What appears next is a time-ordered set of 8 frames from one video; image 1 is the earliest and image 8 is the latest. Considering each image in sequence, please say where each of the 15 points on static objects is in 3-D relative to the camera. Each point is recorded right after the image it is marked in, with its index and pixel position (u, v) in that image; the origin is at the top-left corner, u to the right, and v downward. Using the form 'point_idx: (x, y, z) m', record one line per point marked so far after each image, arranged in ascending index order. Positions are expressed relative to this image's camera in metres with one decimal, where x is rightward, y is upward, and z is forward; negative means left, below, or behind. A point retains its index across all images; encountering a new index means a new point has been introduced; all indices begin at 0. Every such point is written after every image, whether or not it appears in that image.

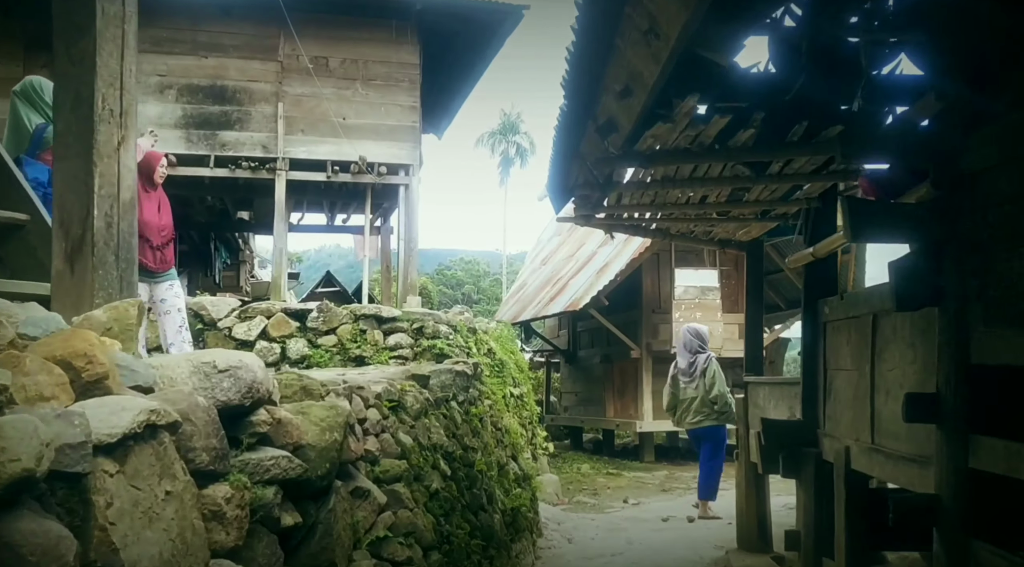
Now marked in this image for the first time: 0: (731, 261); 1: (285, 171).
0: (+4.3, +0.4, +15.5) m
1: (-3.3, +1.7, +11.6) m
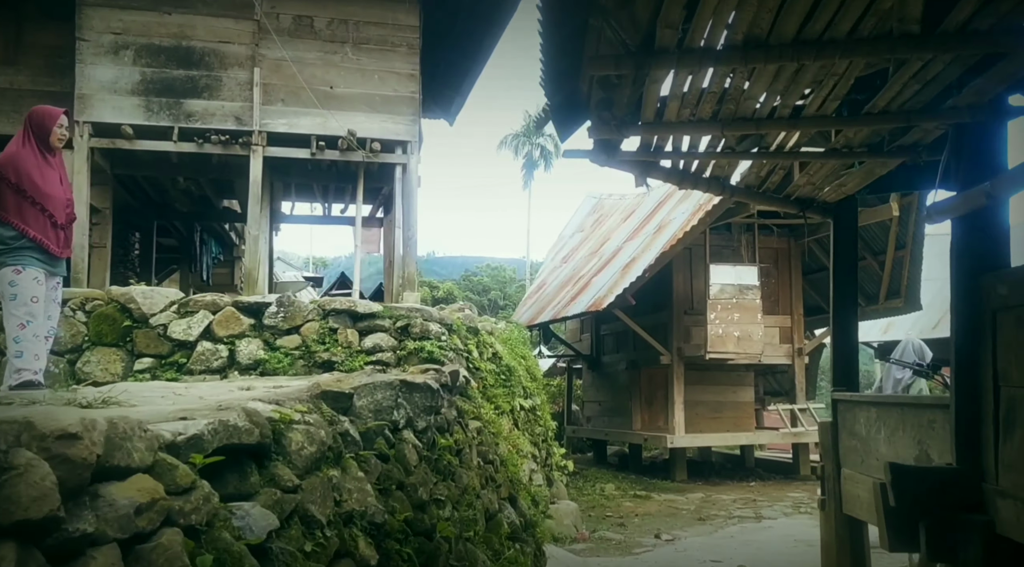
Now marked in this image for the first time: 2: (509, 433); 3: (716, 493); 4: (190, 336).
0: (+4.5, +0.5, +13.6) m
1: (-3.2, +1.8, +10.1) m
2: (-0.1, -1.6, +8.1) m
3: (+3.0, -3.1, +11.6) m
4: (-3.0, -0.5, +7.2) m
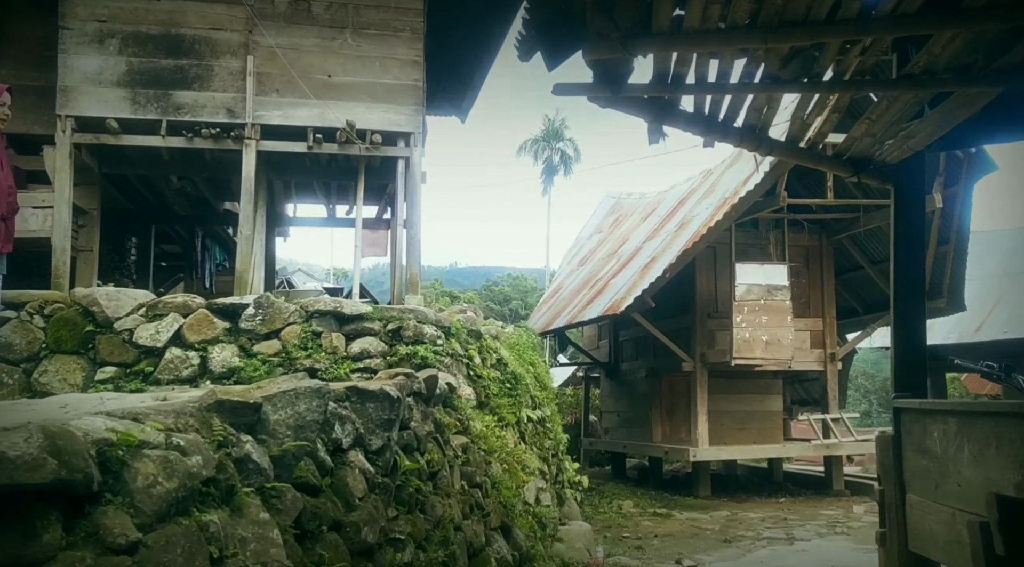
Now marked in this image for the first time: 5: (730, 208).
0: (+4.7, +0.5, +12.7) m
1: (-3.1, +1.7, +9.4) m
2: (0.0, -1.5, +7.3) m
3: (+3.2, -3.2, +10.7) m
4: (-3.0, -0.5, +6.5) m
5: (+3.0, +1.1, +10.9) m
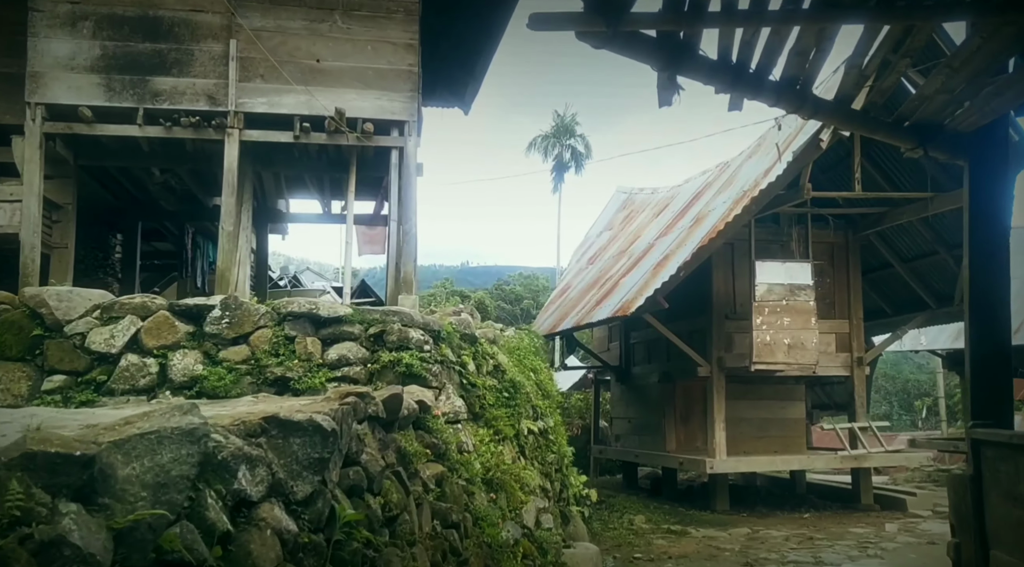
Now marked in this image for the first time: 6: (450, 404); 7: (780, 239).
0: (+4.8, +0.5, +11.9) m
1: (-3.1, +1.7, +8.7) m
2: (-0.1, -1.5, +6.6) m
3: (+3.2, -3.1, +10.0) m
4: (-3.0, -0.5, +5.8) m
5: (+3.1, +1.1, +10.1) m
6: (-0.5, -0.9, +6.0) m
7: (+4.1, +0.7, +11.8) m
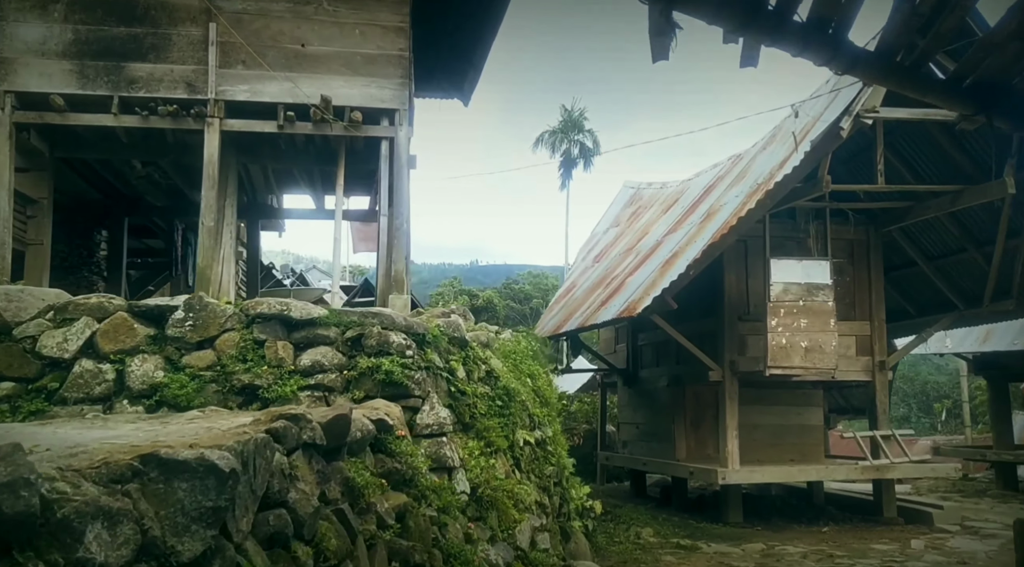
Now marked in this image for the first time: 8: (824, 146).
0: (+4.8, +0.5, +11.3) m
1: (-3.1, +1.8, +8.2) m
2: (-0.1, -1.5, +6.0) m
3: (+3.2, -3.1, +9.4) m
4: (-3.1, -0.5, +5.3) m
5: (+3.1, +1.1, +9.5) m
6: (-0.5, -0.9, +5.5) m
7: (+4.1, +0.7, +11.2) m
8: (+3.7, +1.7, +9.2) m
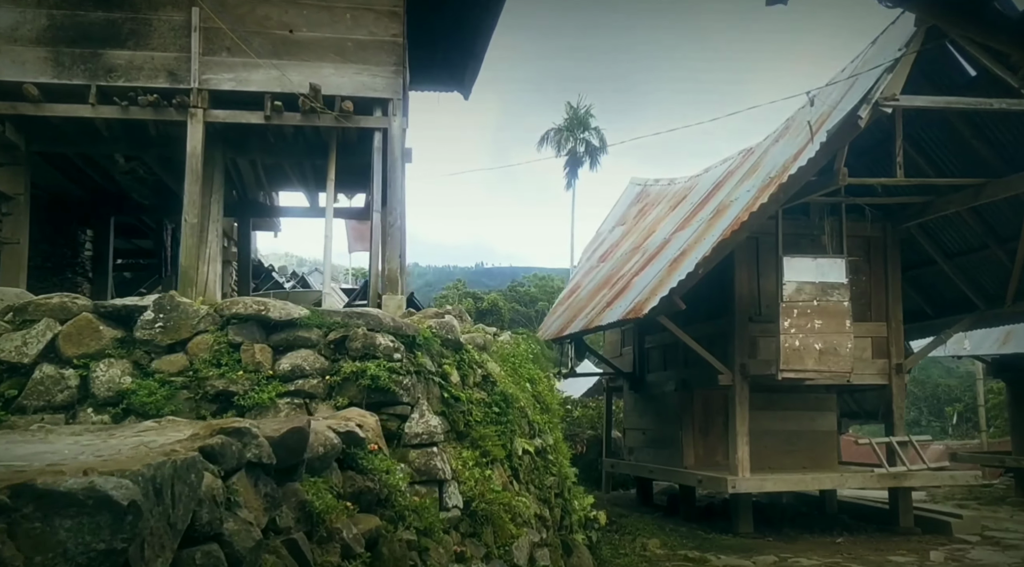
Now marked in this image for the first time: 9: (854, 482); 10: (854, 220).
0: (+4.8, +0.5, +10.9) m
1: (-3.1, +1.8, +7.8) m
2: (-0.1, -1.5, +5.6) m
3: (+3.2, -3.1, +8.9) m
4: (-3.1, -0.5, +4.9) m
5: (+3.1, +1.1, +9.0) m
6: (-0.6, -0.9, +5.1) m
7: (+4.1, +0.7, +10.7) m
8: (+3.7, +1.7, +8.8) m
9: (+4.5, -2.6, +10.3) m
10: (+4.8, +0.9, +10.9) m
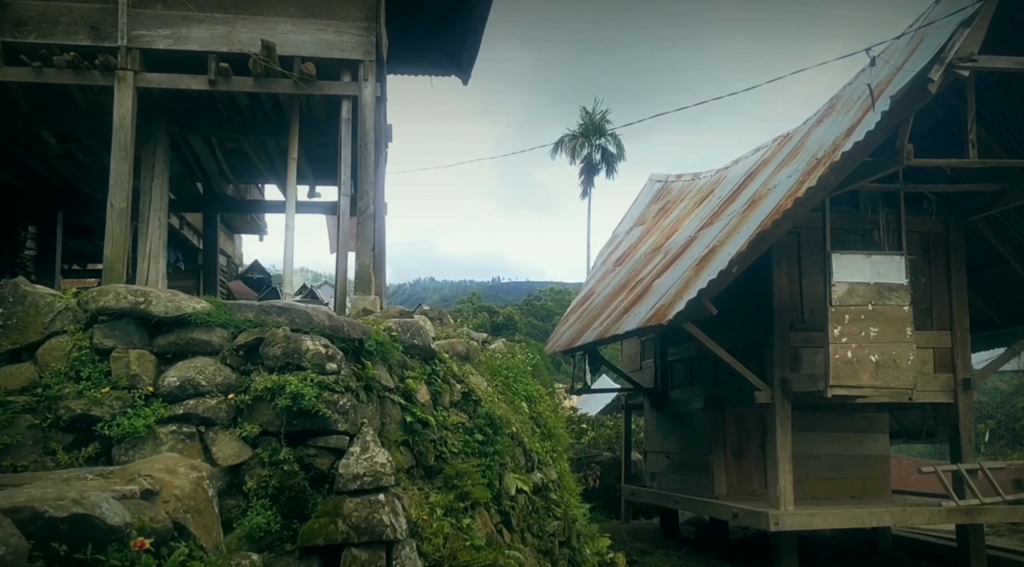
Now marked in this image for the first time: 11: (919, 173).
0: (+4.9, +0.5, +9.3) m
1: (-3.2, +1.8, +6.5) m
2: (-0.2, -1.4, +4.1) m
3: (+3.2, -3.1, +7.3) m
4: (-3.2, -0.4, +3.5) m
5: (+3.0, +1.1, +7.5) m
6: (-0.7, -0.8, +3.6) m
7: (+4.1, +0.7, +9.2) m
8: (+3.7, +1.7, +7.3) m
9: (+4.5, -2.6, +8.7) m
10: (+4.8, +0.9, +9.3) m
11: (+4.9, +1.3, +9.4) m
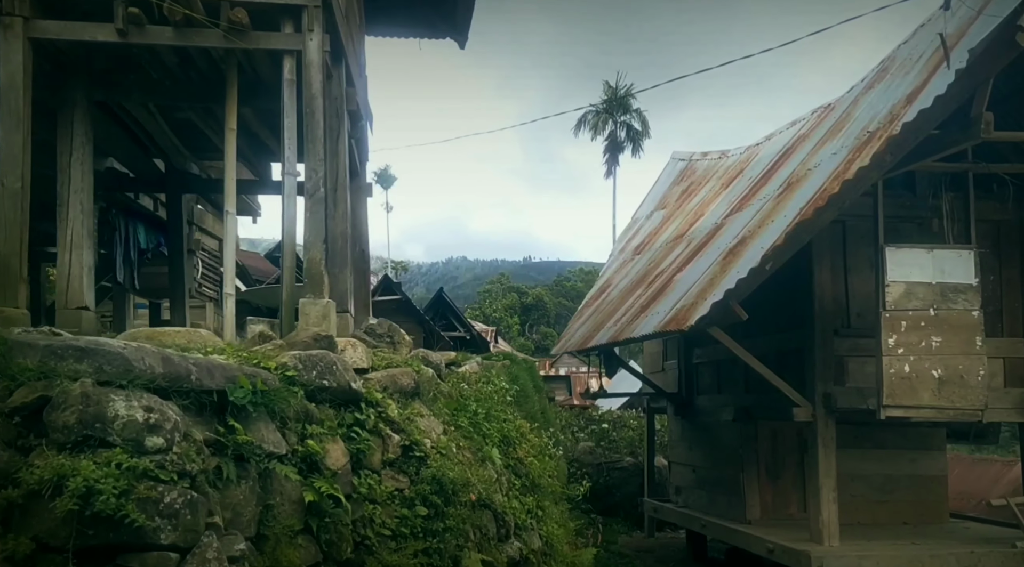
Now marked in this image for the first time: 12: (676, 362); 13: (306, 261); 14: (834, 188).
0: (+4.8, +0.5, +7.9) m
1: (-3.3, +1.8, +5.3) m
2: (-0.4, -1.5, +2.9) m
3: (+3.1, -3.1, +6.0) m
4: (-3.4, -0.5, +2.4) m
5: (+3.0, +1.1, +6.1) m
6: (-0.9, -0.9, +2.4) m
7: (+4.1, +0.7, +7.8) m
8: (+3.6, +1.6, +5.8) m
9: (+4.5, -2.6, +7.3) m
10: (+4.8, +0.9, +7.9) m
11: (+4.9, +1.4, +7.9) m
12: (+2.4, -1.2, +11.5) m
13: (-1.5, +0.2, +5.5) m
14: (+2.7, +0.8, +6.3) m
